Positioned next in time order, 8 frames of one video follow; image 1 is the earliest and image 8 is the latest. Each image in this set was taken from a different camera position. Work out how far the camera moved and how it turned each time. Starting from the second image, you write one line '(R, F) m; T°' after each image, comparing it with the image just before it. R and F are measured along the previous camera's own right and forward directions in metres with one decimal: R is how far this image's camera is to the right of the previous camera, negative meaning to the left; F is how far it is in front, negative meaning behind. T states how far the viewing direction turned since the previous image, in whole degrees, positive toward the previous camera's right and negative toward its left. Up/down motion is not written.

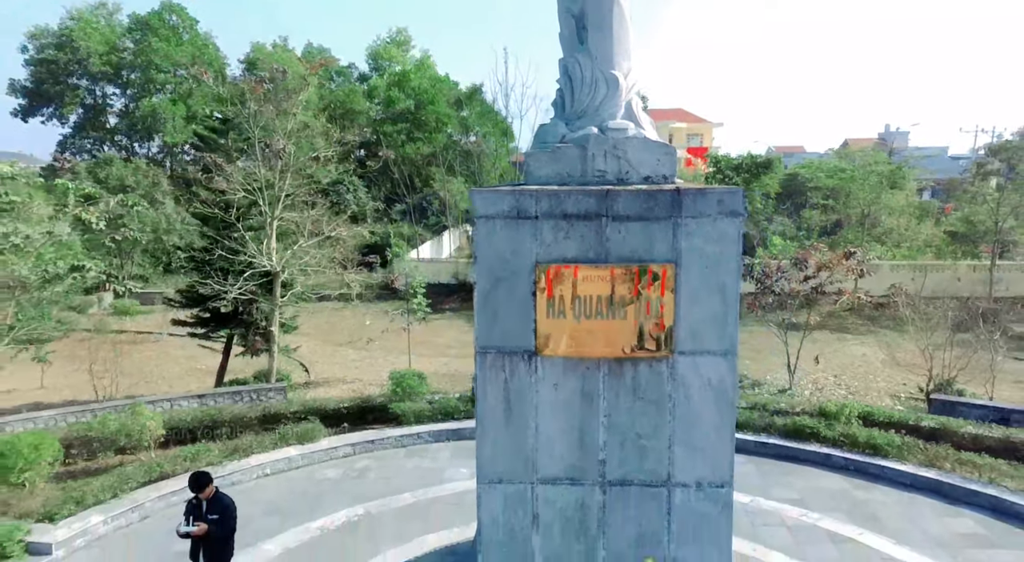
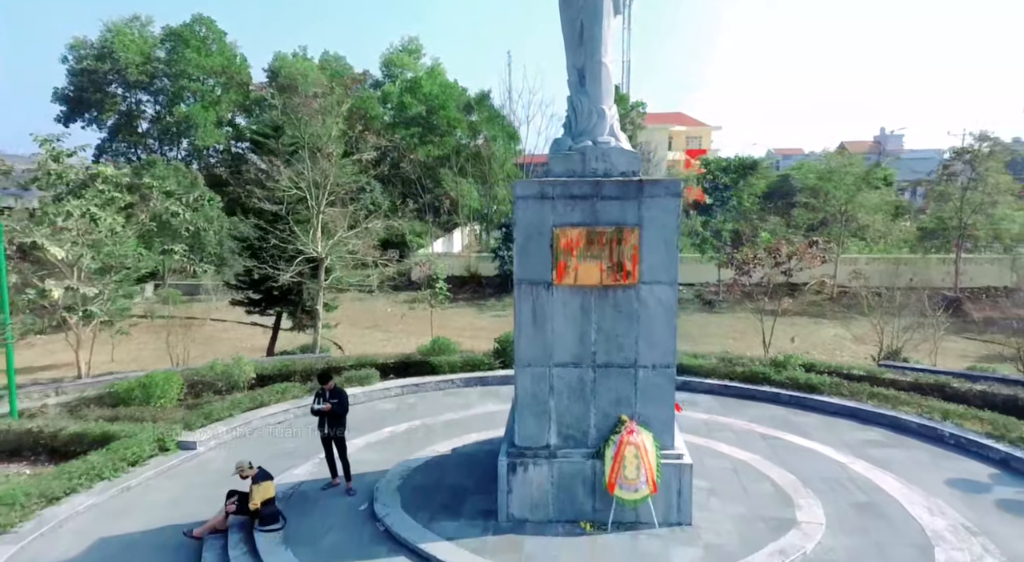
(-0.2, -2.0) m; 0°
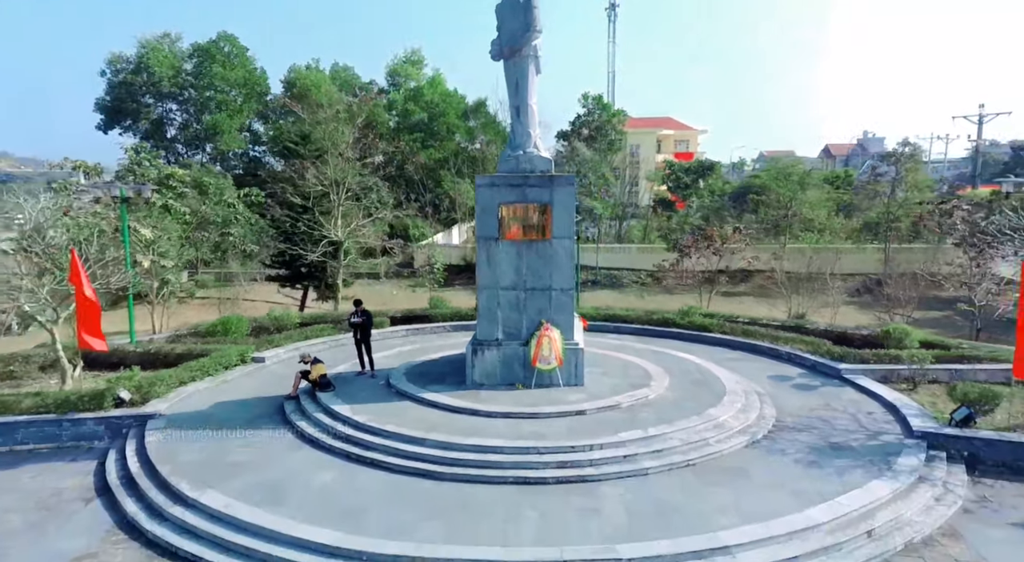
(+0.6, -3.3) m; 0°
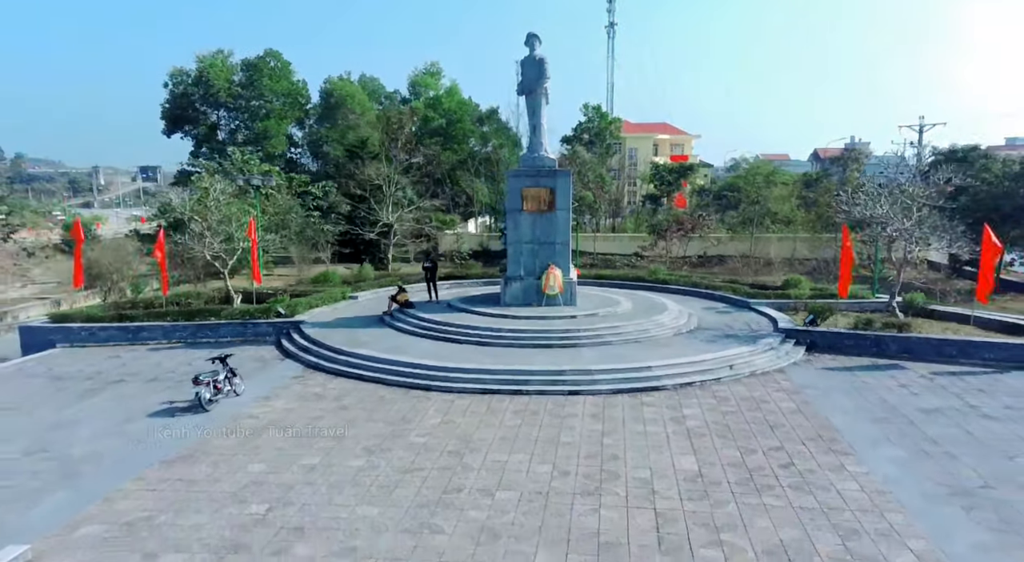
(-0.3, -4.7) m; 0°
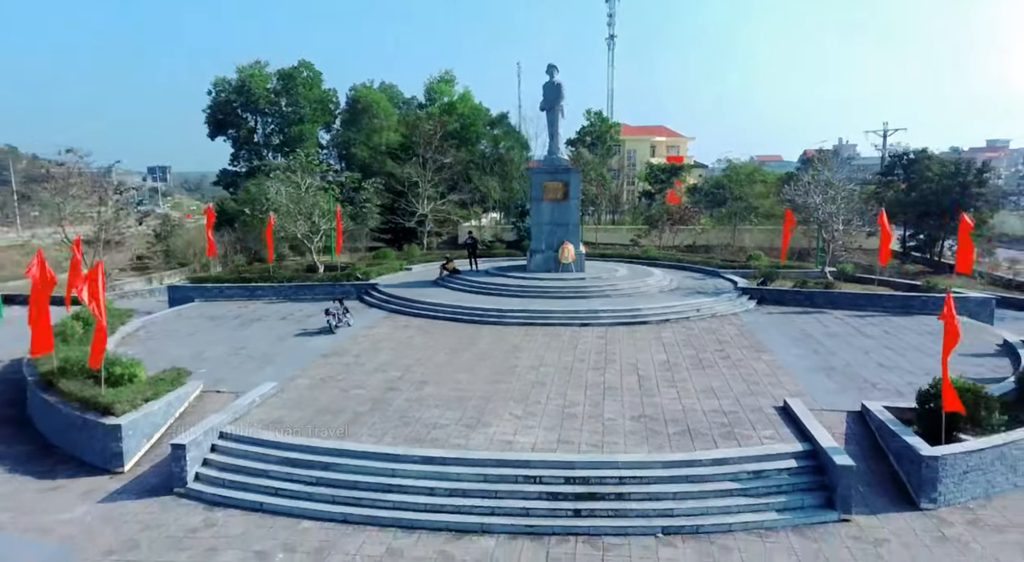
(-0.7, -4.0) m; 0°
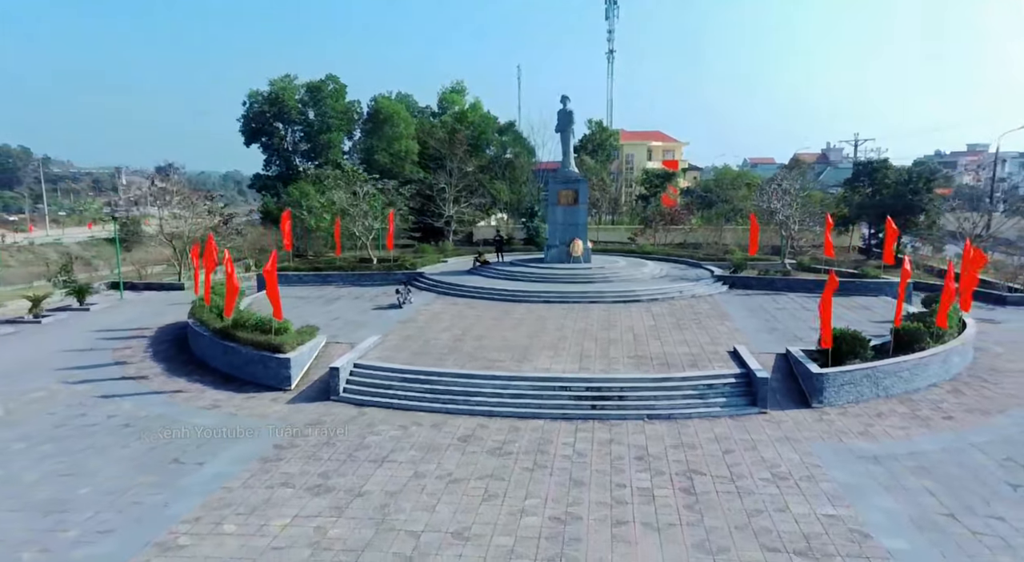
(-0.7, -4.0) m; 0°
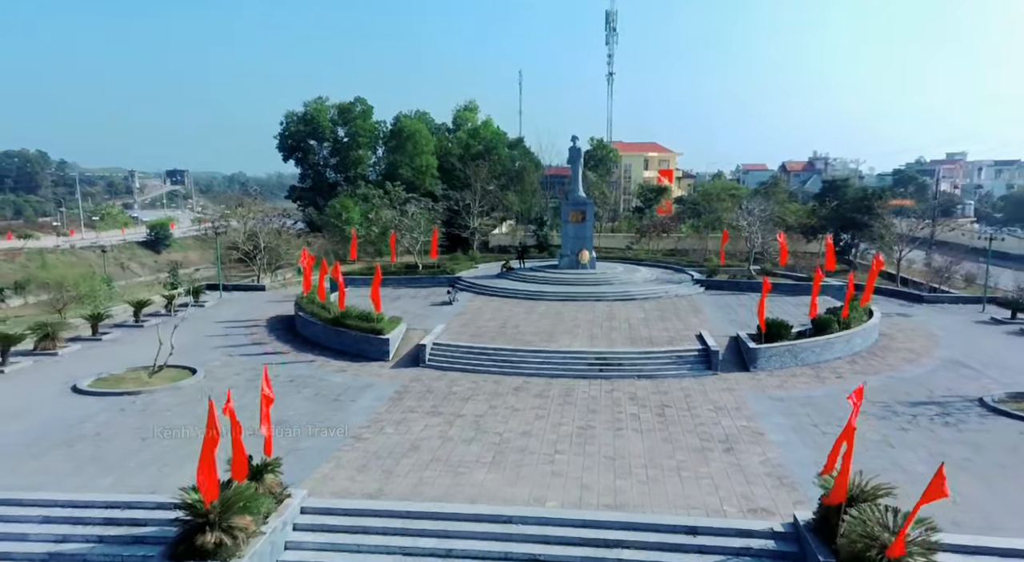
(-0.9, -5.1) m; 0°
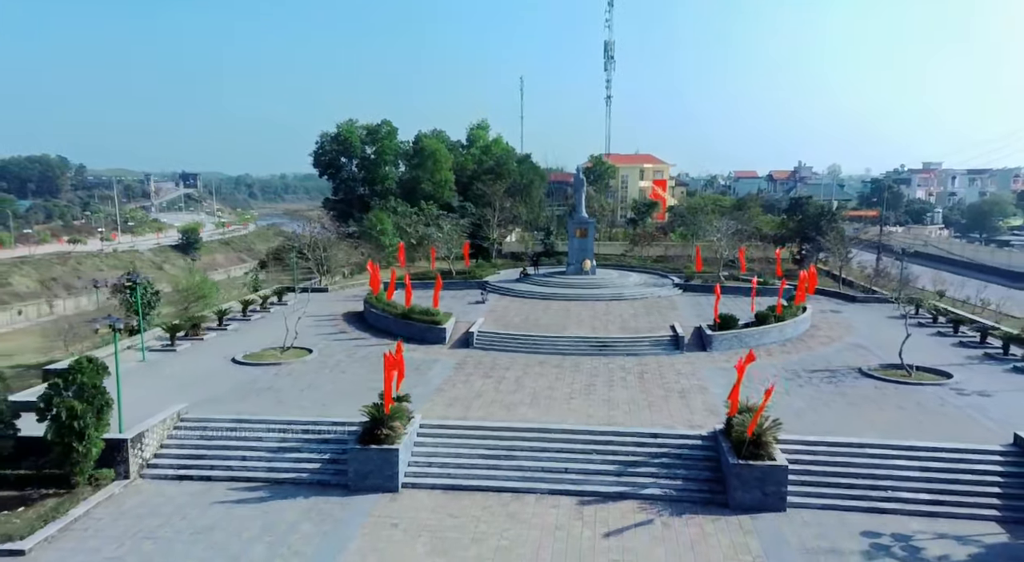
(-0.9, -6.3) m; 0°
